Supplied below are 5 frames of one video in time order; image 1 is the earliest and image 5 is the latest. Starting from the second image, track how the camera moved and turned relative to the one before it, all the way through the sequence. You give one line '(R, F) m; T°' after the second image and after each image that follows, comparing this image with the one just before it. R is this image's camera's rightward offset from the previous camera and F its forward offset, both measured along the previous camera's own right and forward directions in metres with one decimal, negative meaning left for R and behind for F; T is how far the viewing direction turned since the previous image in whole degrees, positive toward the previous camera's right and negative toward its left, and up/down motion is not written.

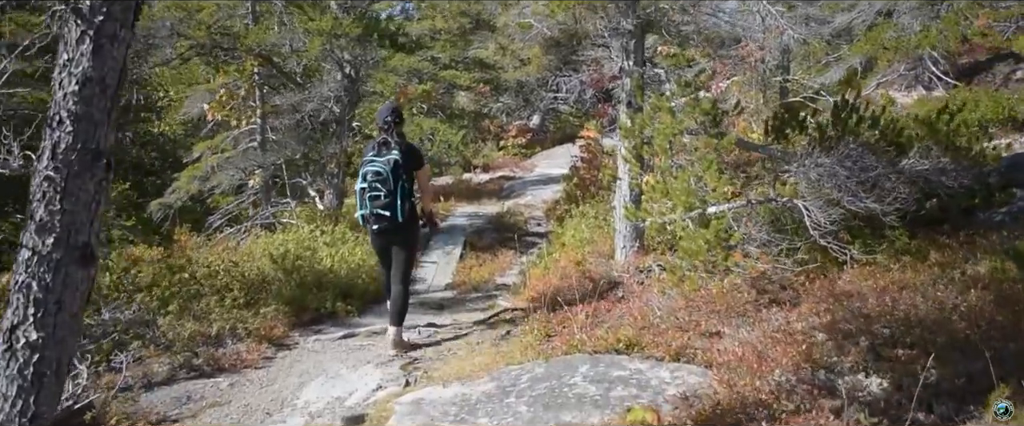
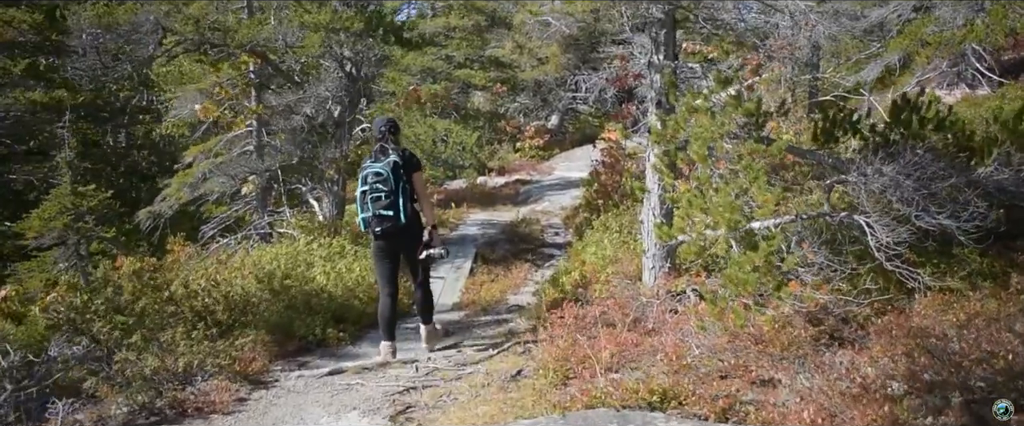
(0.0, +0.9) m; -1°
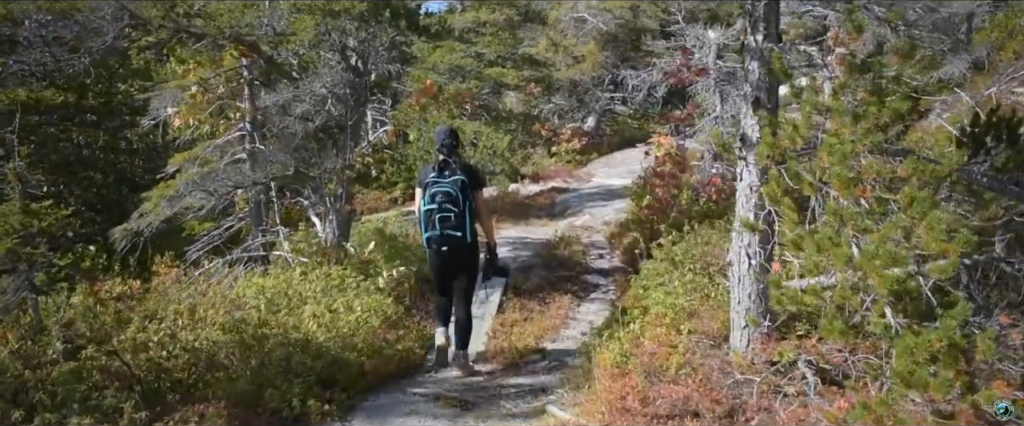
(0.0, +1.8) m; -2°
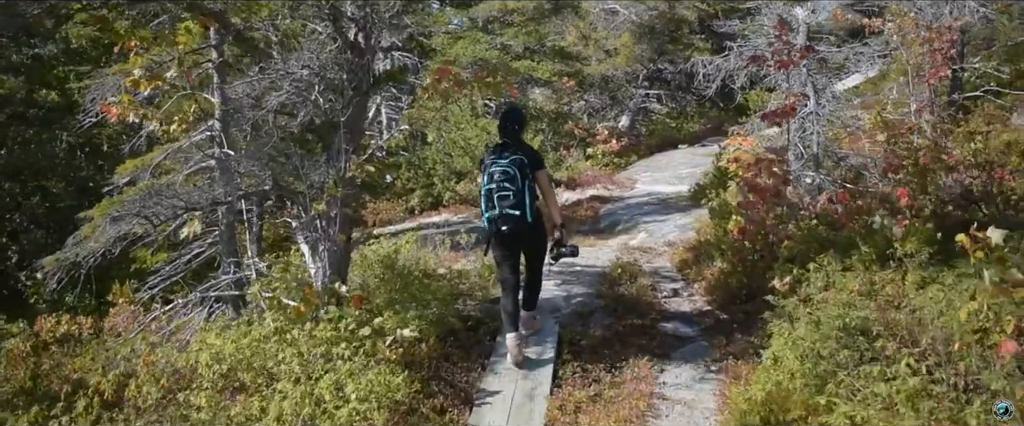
(-0.3, +2.4) m; -1°
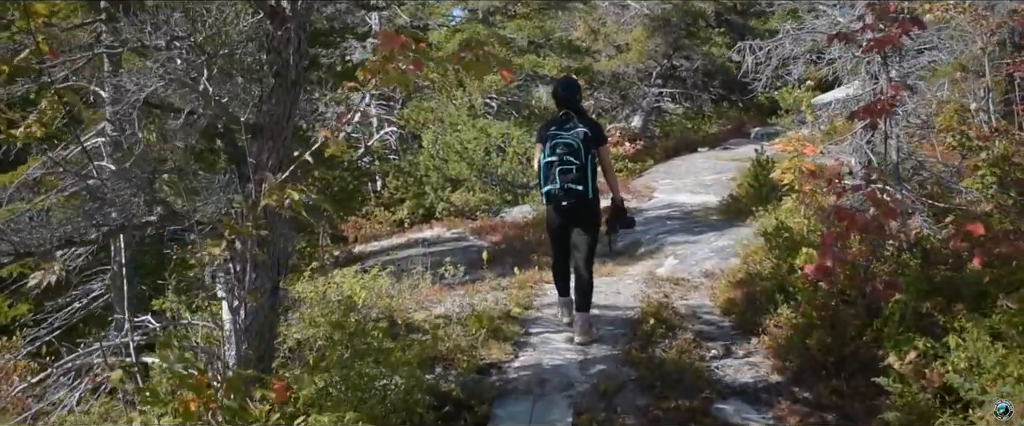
(+0.1, +2.0) m; 0°
